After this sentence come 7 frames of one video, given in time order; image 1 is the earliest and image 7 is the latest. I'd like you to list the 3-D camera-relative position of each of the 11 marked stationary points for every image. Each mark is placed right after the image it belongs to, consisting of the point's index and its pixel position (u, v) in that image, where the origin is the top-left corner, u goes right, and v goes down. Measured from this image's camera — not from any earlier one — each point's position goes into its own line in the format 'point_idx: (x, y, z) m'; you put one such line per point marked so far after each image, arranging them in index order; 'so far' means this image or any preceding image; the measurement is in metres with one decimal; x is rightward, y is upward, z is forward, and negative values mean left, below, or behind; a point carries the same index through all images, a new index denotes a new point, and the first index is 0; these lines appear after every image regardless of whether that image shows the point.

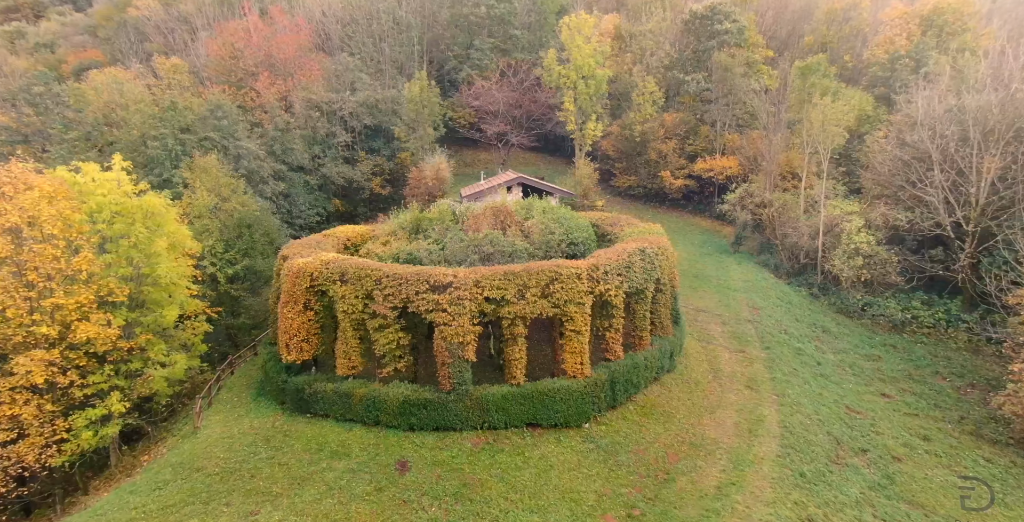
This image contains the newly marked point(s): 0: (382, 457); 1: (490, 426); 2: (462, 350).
0: (-3.5, -5.4, +16.9) m
1: (-0.6, -4.8, +18.1) m
2: (-1.4, -2.6, +17.9) m
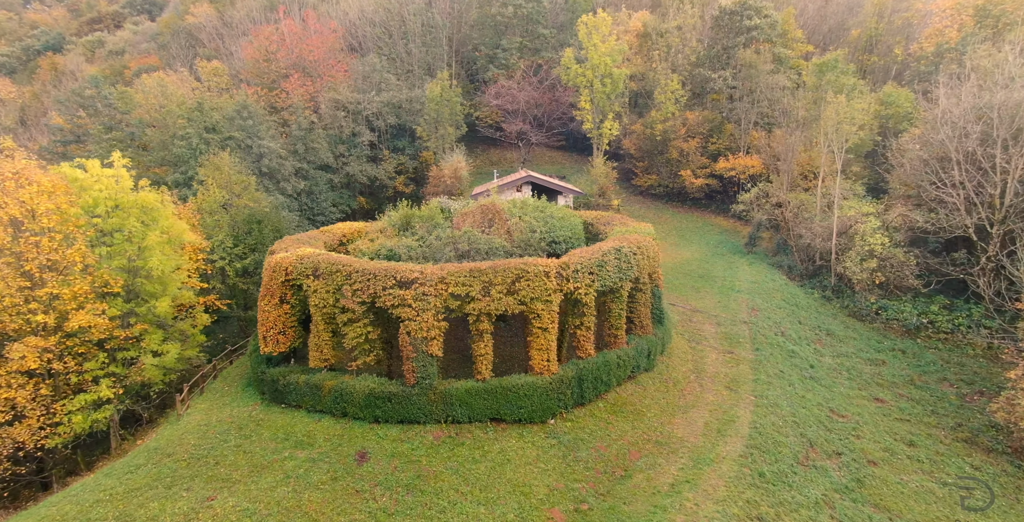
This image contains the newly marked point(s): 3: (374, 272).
0: (-4.7, -5.2, +17.3) m
1: (-1.7, -4.7, +18.3) m
2: (-2.5, -2.5, +18.2) m
3: (-4.2, -0.3, +18.7) m
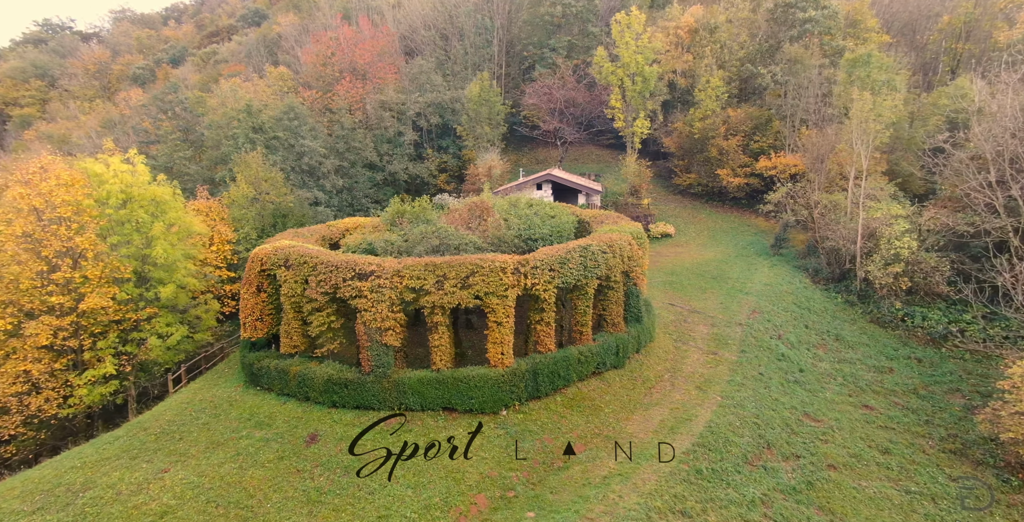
0: (-6.3, -5.0, +18.3) m
1: (-3.2, -4.5, +19.0) m
2: (-4.0, -2.3, +19.0) m
3: (-5.6, -0.1, +19.7) m
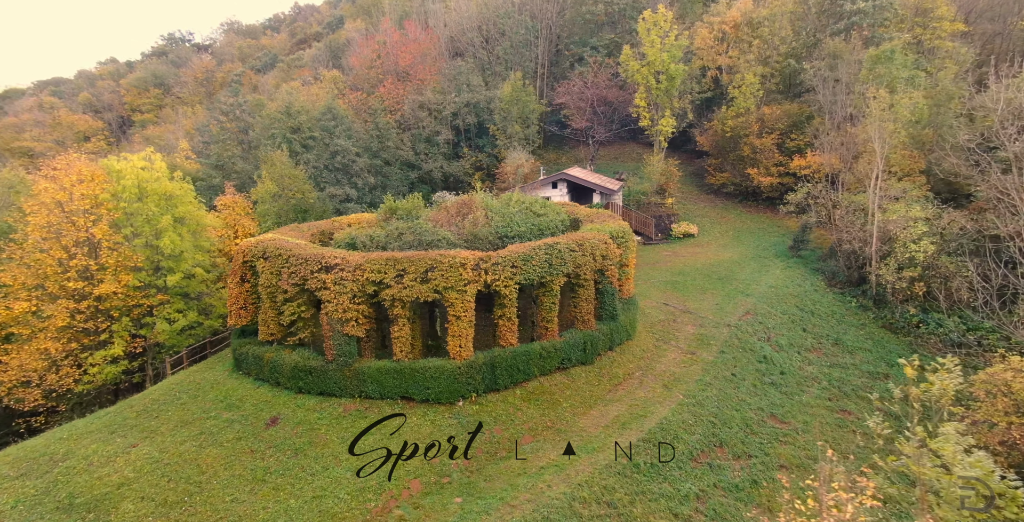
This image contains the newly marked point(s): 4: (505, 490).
0: (-7.8, -4.7, +19.5) m
1: (-4.7, -4.3, +19.9) m
2: (-5.4, -2.1, +19.9) m
3: (-6.9, +0.1, +20.7) m
4: (-0.2, -6.2, +16.7) m
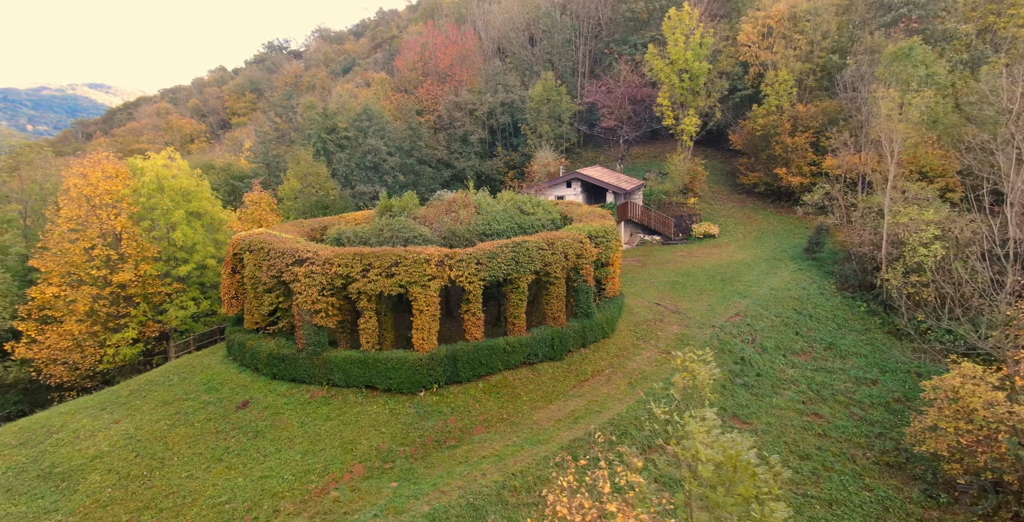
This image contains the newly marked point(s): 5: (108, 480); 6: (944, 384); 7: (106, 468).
0: (-9.2, -4.5, +20.8) m
1: (-6.1, -4.2, +21.0) m
2: (-6.8, -1.9, +21.1) m
3: (-8.1, +0.3, +22.0) m
4: (-1.8, -6.1, +17.5) m
5: (-11.6, -6.3, +17.7) m
6: (+12.6, -3.6, +18.3) m
7: (-11.9, -6.0, +18.0) m
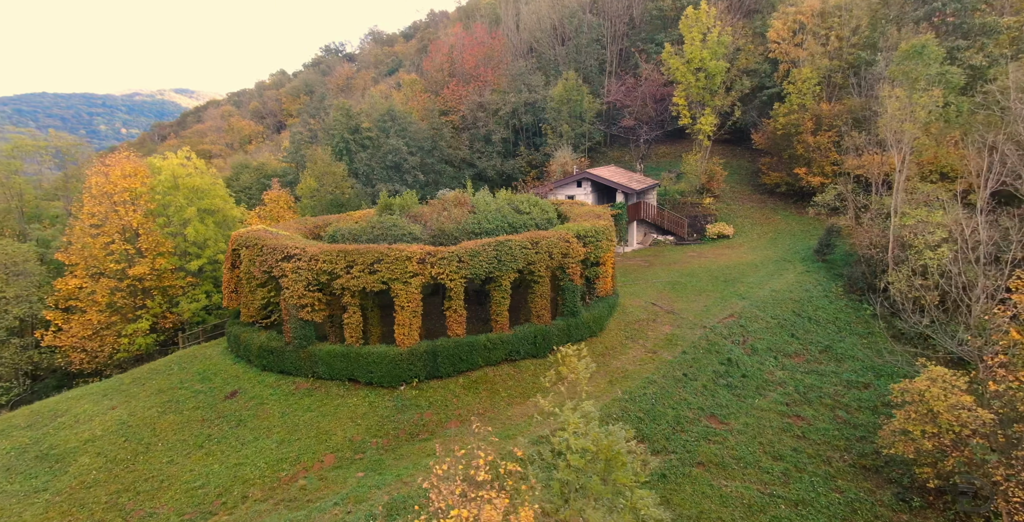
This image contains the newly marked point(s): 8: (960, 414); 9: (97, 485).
0: (-10.0, -4.4, +21.8) m
1: (-6.8, -4.0, +21.9) m
2: (-7.5, -1.8, +21.9) m
3: (-8.8, +0.5, +22.9) m
4: (-2.8, -6.0, +18.1) m
5: (-12.5, -6.1, +18.8) m
6: (+11.7, -3.7, +18.1) m
7: (-12.8, -5.9, +19.1) m
8: (+12.4, -4.2, +17.2) m
9: (-12.1, -6.5, +18.1) m
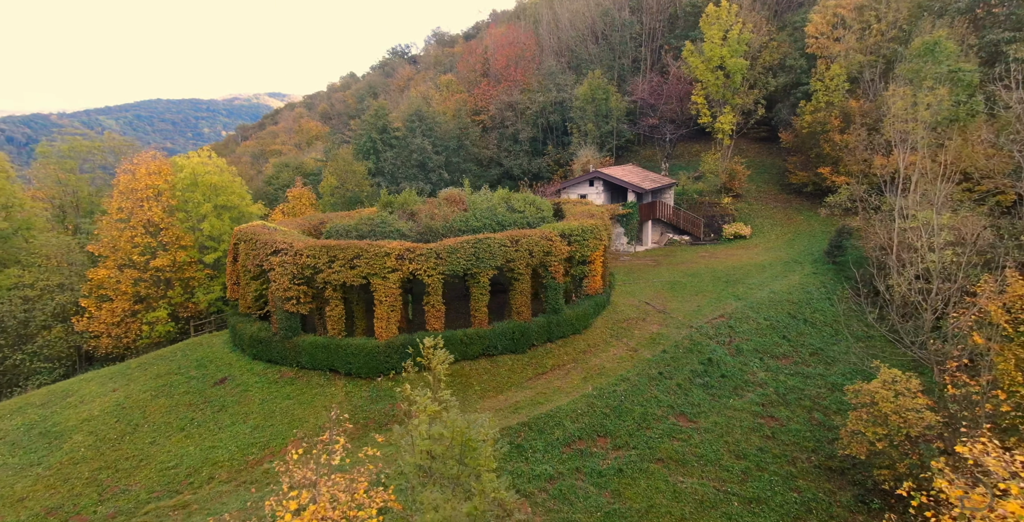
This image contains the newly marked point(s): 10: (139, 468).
0: (-11.0, -4.2, +23.2) m
1: (-7.8, -3.9, +23.0) m
2: (-8.4, -1.6, +23.1) m
3: (-9.6, +0.7, +24.2) m
4: (-4.0, -5.9, +19.0) m
5: (-13.7, -5.9, +20.3) m
6: (+10.5, -3.8, +18.1) m
7: (-13.9, -5.6, +20.7) m
8: (+11.1, -4.3, +17.2) m
9: (-13.3, -6.3, +19.6) m
10: (-11.3, -6.4, +19.3) m
